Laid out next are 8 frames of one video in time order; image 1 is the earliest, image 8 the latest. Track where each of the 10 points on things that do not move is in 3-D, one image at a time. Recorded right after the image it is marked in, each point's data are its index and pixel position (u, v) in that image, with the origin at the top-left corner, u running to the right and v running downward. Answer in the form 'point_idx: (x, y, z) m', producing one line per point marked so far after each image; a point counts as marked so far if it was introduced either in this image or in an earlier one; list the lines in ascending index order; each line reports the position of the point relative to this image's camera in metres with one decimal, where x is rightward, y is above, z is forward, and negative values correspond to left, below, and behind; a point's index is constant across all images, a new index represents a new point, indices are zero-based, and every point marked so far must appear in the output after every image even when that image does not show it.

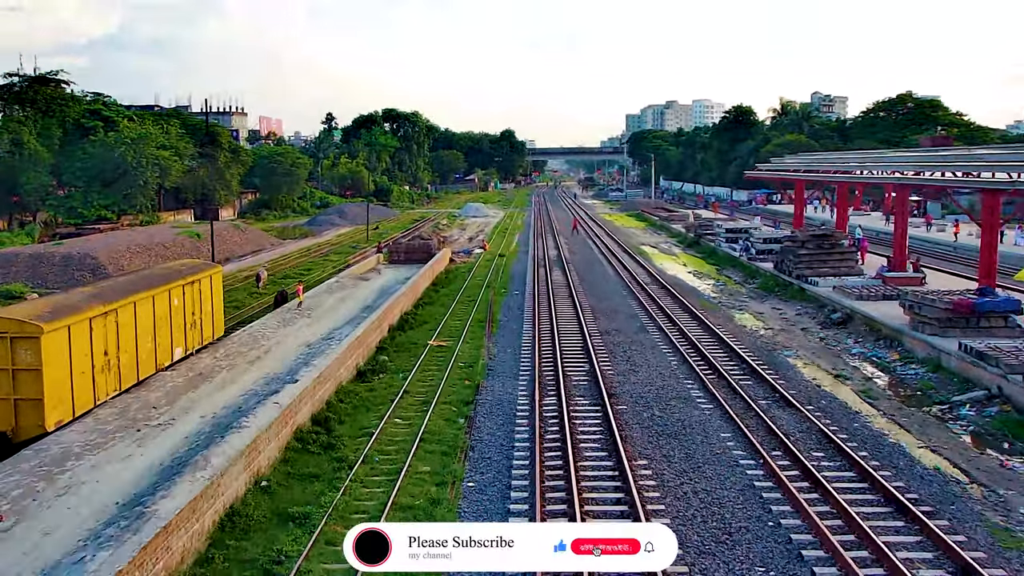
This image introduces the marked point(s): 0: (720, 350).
0: (+5.8, -1.7, +18.1) m
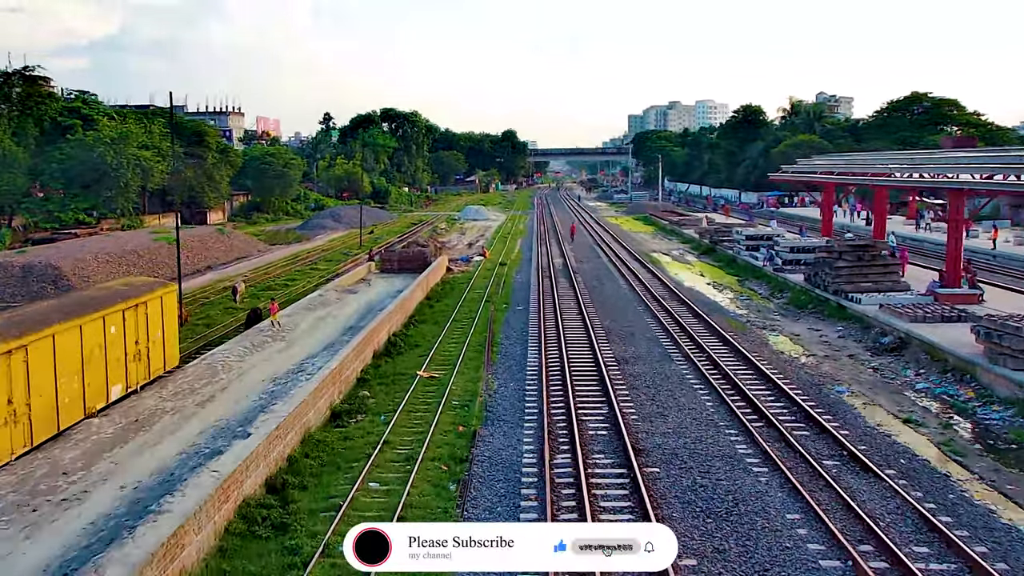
0: (+5.9, -2.3, +15.3) m
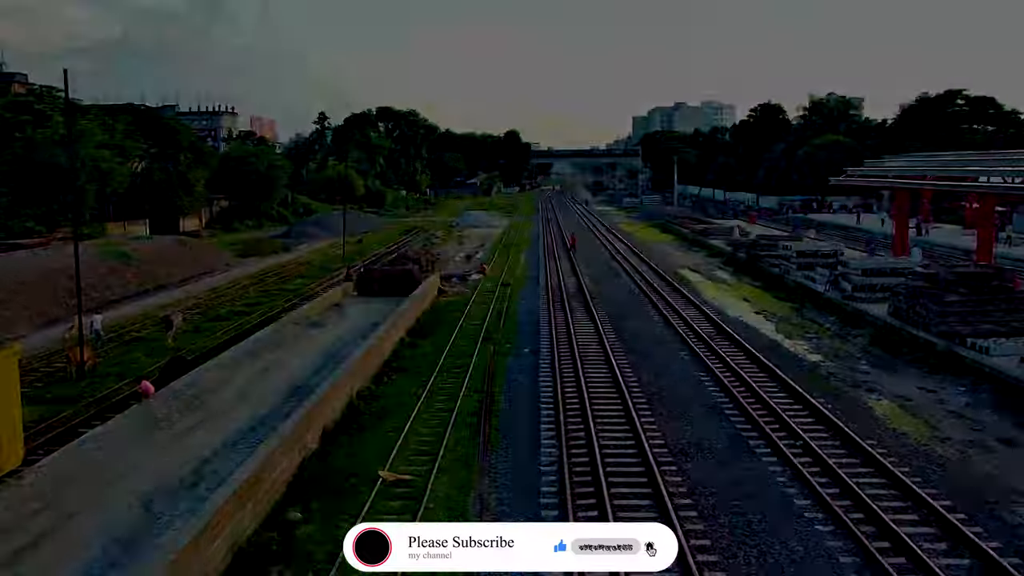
0: (+6.0, -3.4, +9.8) m
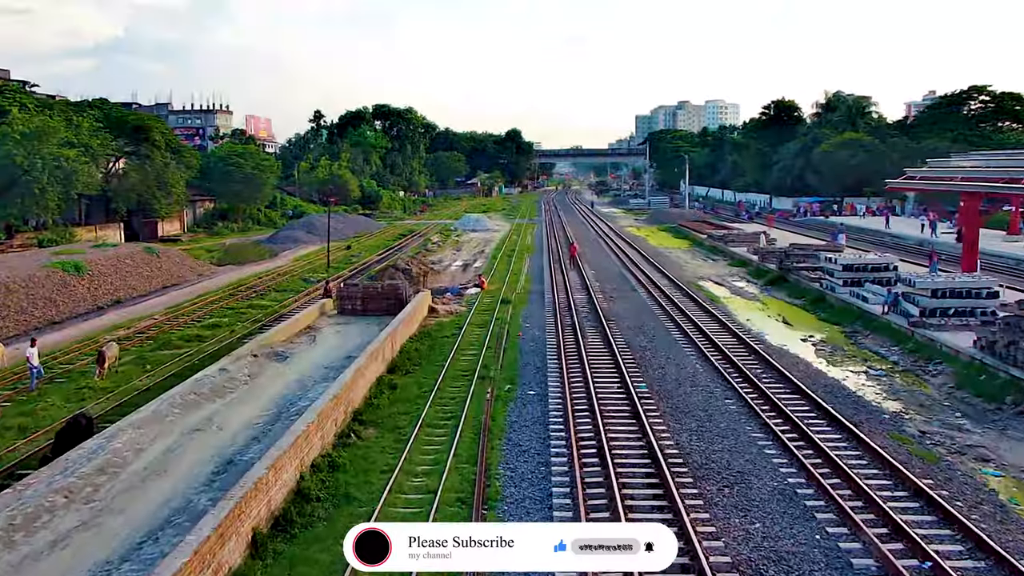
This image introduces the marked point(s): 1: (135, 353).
0: (+6.1, -4.1, +6.2) m
1: (-11.5, -1.9, +19.6) m
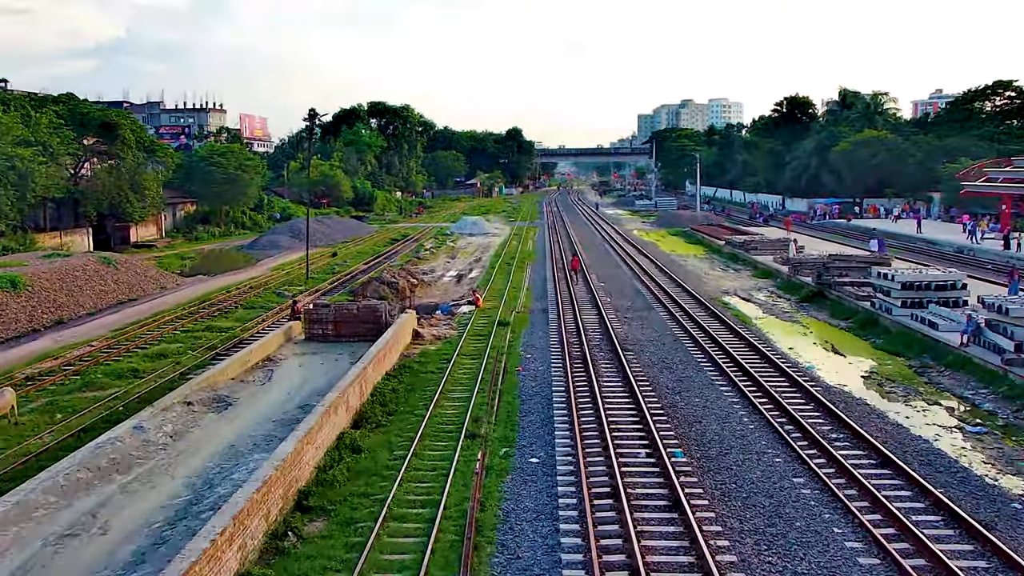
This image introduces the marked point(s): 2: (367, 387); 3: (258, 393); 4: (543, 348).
0: (+6.0, -4.8, +2.6) m
1: (-11.5, -2.6, +16.0) m
2: (-3.5, -2.4, +15.8) m
3: (-6.2, -2.5, +15.8) m
4: (+0.9, -1.8, +19.4) m
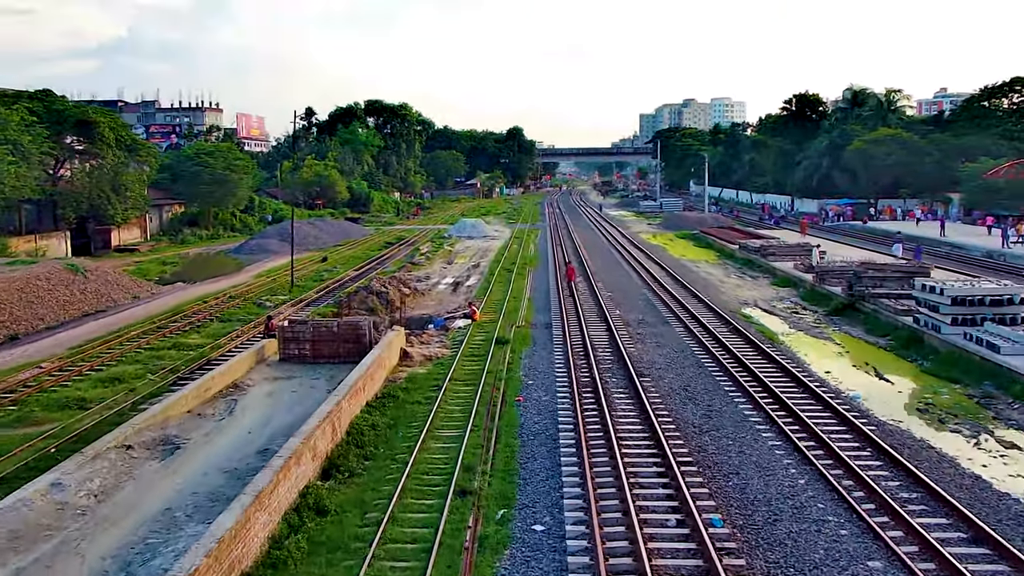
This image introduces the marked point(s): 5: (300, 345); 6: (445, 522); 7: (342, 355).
0: (+6.0, -5.2, +0.3) m
1: (-11.5, -3.0, +13.8) m
2: (-3.5, -2.8, +13.5) m
3: (-6.2, -3.0, +13.5) m
4: (+0.9, -2.2, +17.1) m
5: (-6.1, -1.6, +18.5) m
6: (-1.0, -3.6, +10.0) m
7: (-4.9, -1.9, +18.4) m
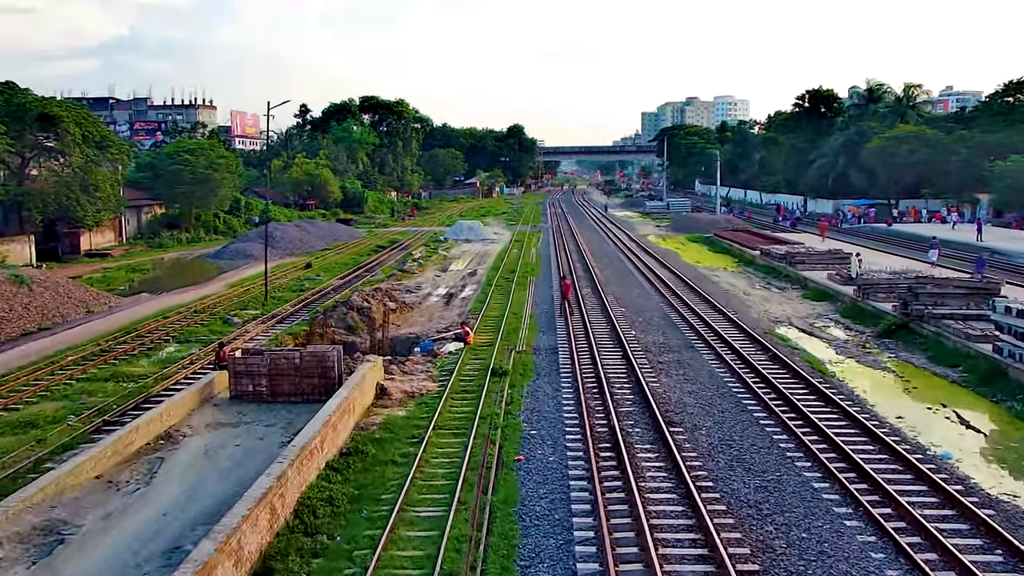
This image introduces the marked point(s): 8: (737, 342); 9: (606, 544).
0: (+5.9, -5.8, -2.9) m
1: (-11.5, -3.6, +10.6) m
2: (-3.5, -3.4, +10.4) m
3: (-6.2, -3.5, +10.3) m
4: (+0.9, -2.8, +13.9) m
5: (-6.1, -2.2, +15.3) m
6: (-1.1, -4.2, +6.9) m
7: (-4.9, -2.5, +15.3) m
8: (+6.7, -1.7, +19.0) m
9: (+1.3, -3.6, +9.2) m
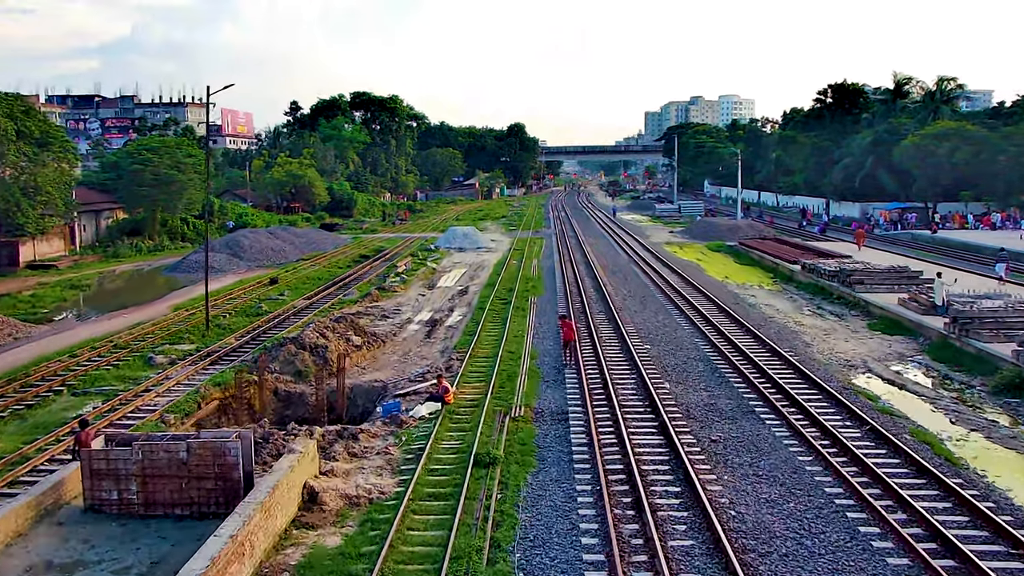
0: (+5.8, -6.7, -8.0) m
1: (-11.7, -4.5, +5.6) m
2: (-3.7, -4.3, +5.3) m
3: (-6.4, -4.4, +5.3) m
4: (+0.8, -3.7, +8.9) m
5: (-6.2, -3.1, +10.3) m
6: (-1.2, -5.1, +1.8) m
7: (-5.0, -3.4, +10.2) m
8: (+6.6, -2.6, +14.0) m
9: (+1.2, -4.5, +4.2) m
